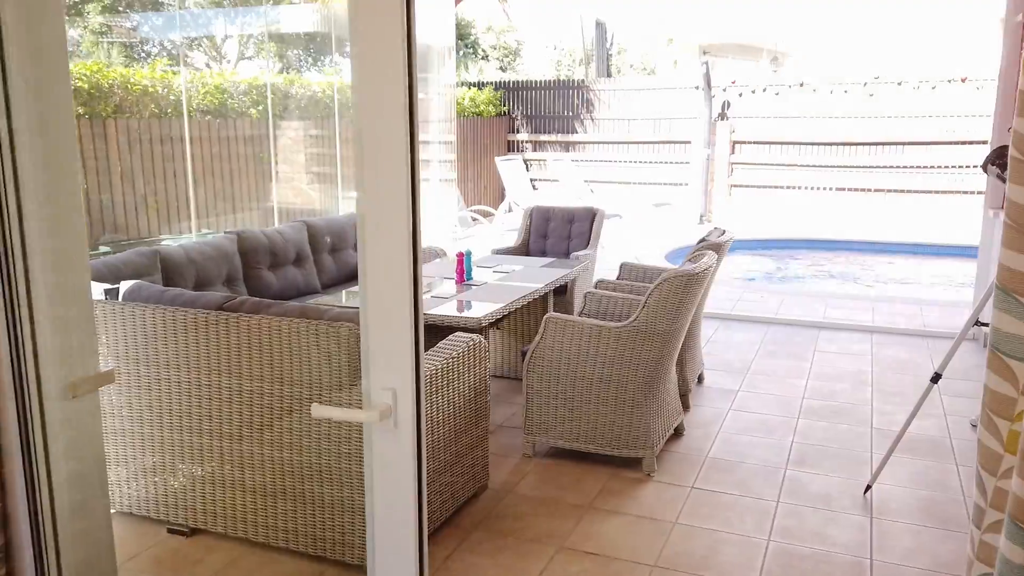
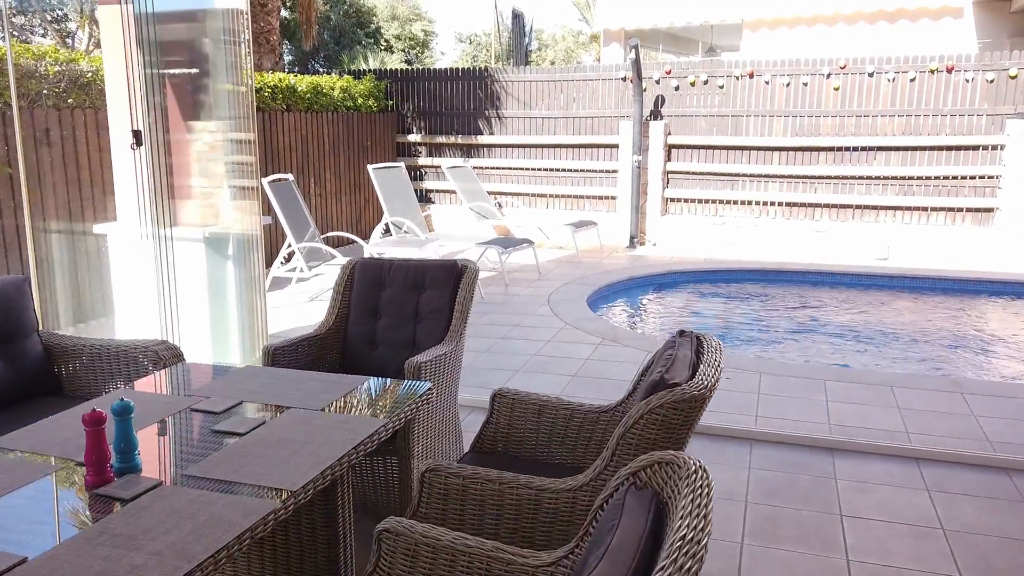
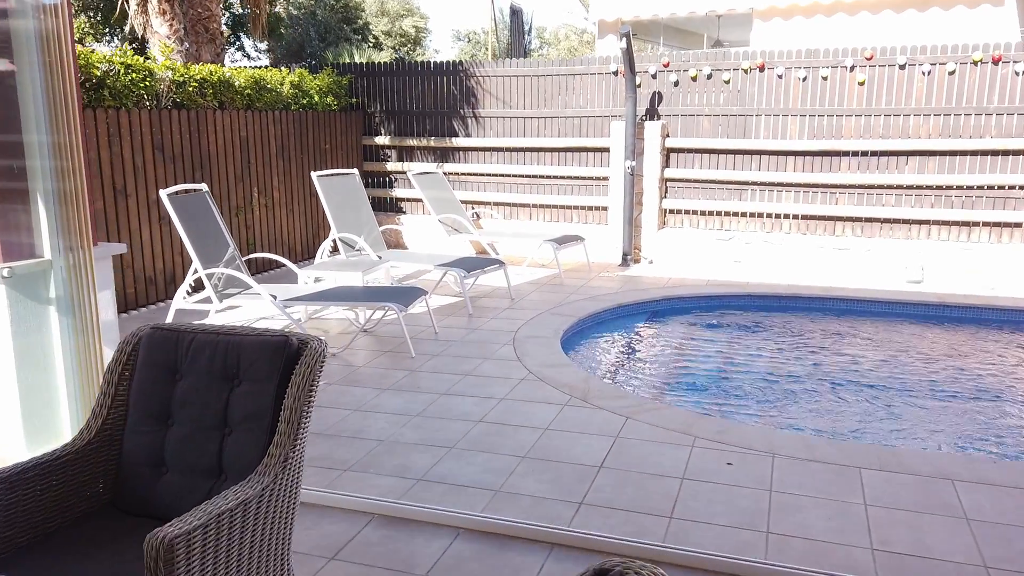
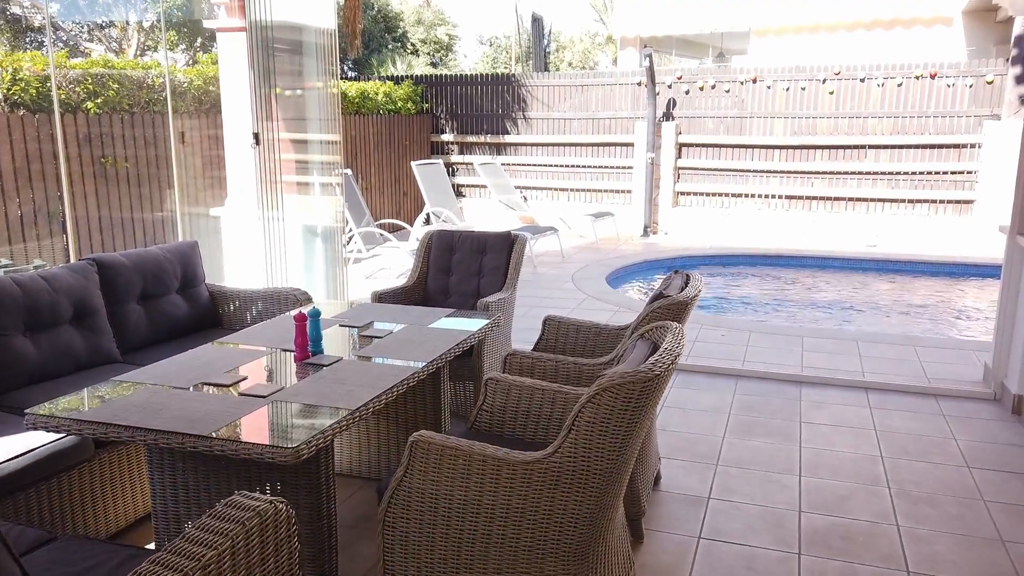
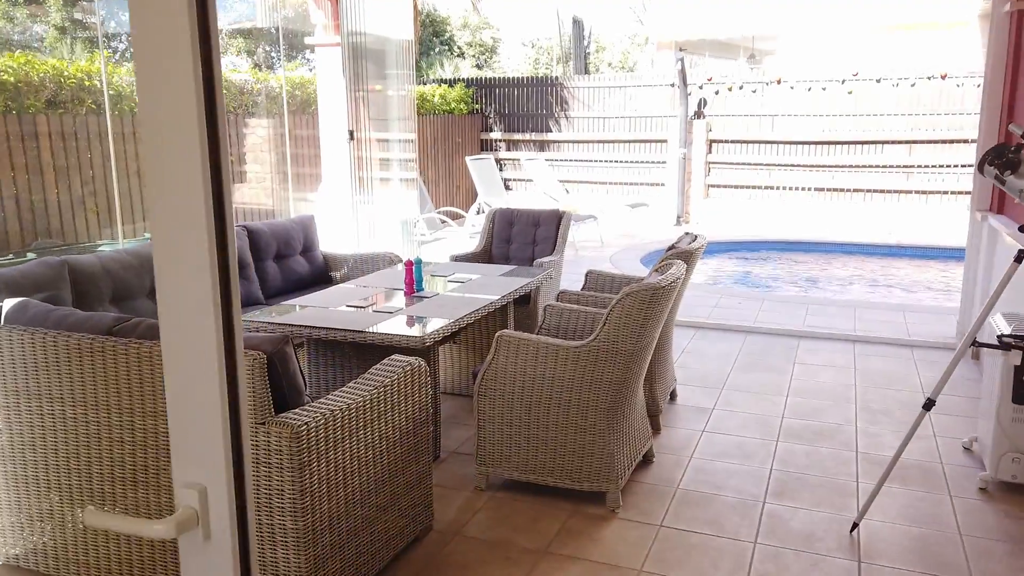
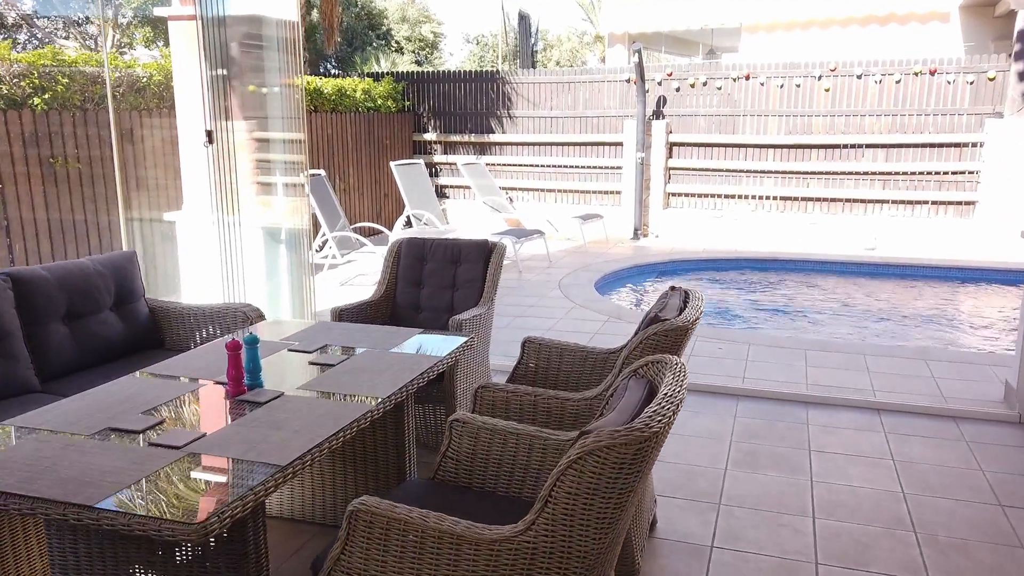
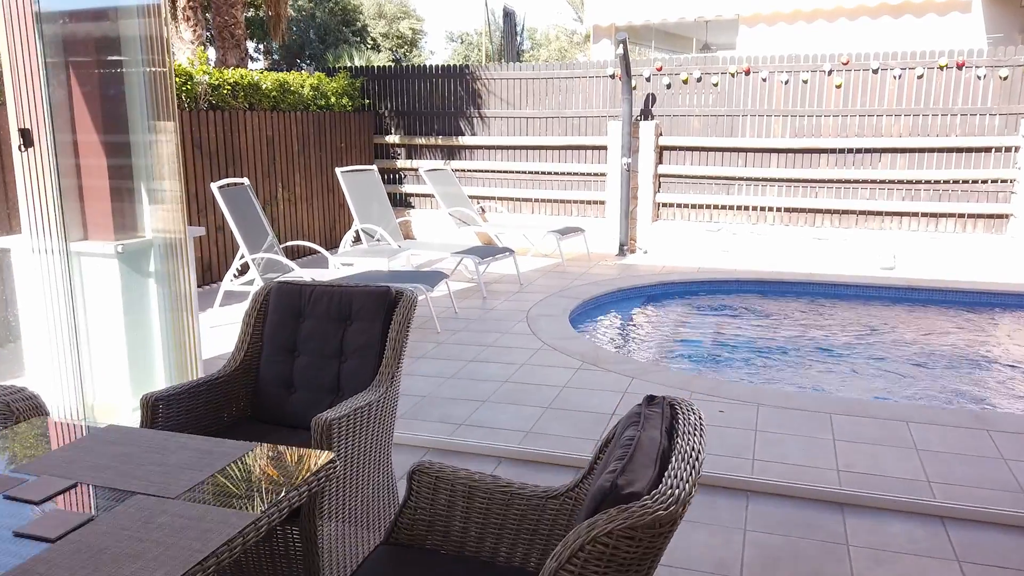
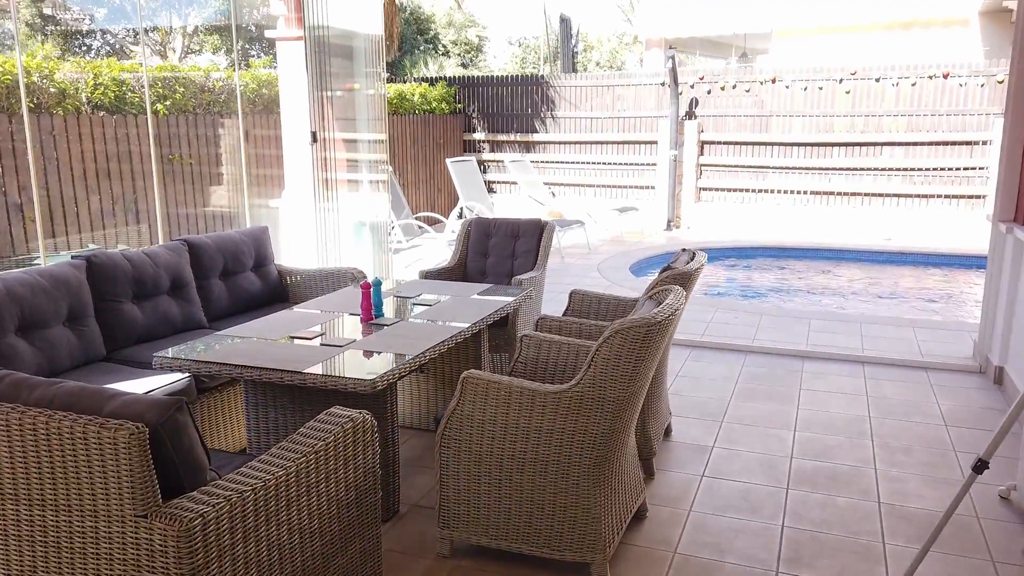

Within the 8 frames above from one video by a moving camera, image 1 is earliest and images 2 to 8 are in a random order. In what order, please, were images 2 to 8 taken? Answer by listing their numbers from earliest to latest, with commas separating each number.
5, 8, 4, 6, 2, 7, 3
